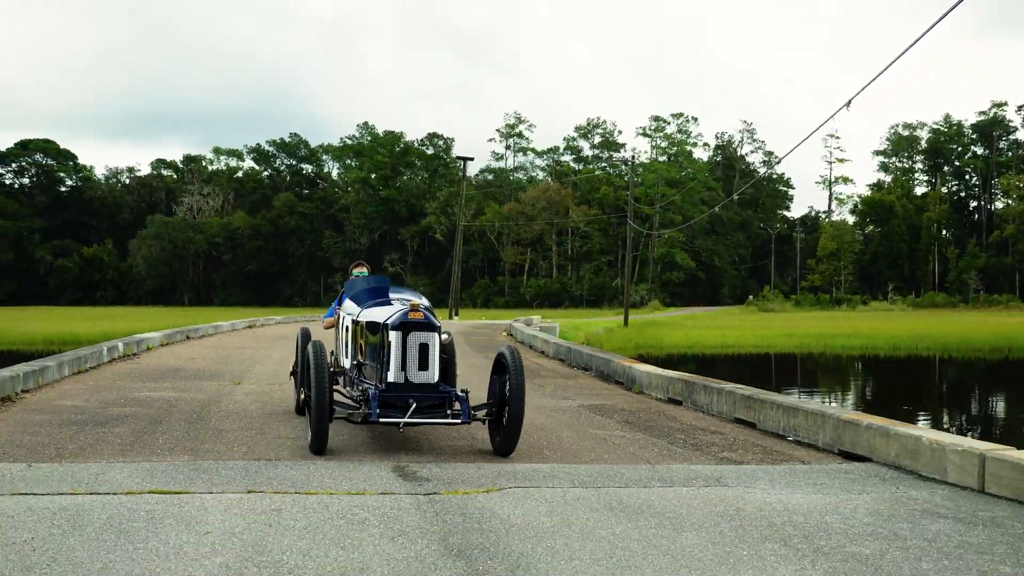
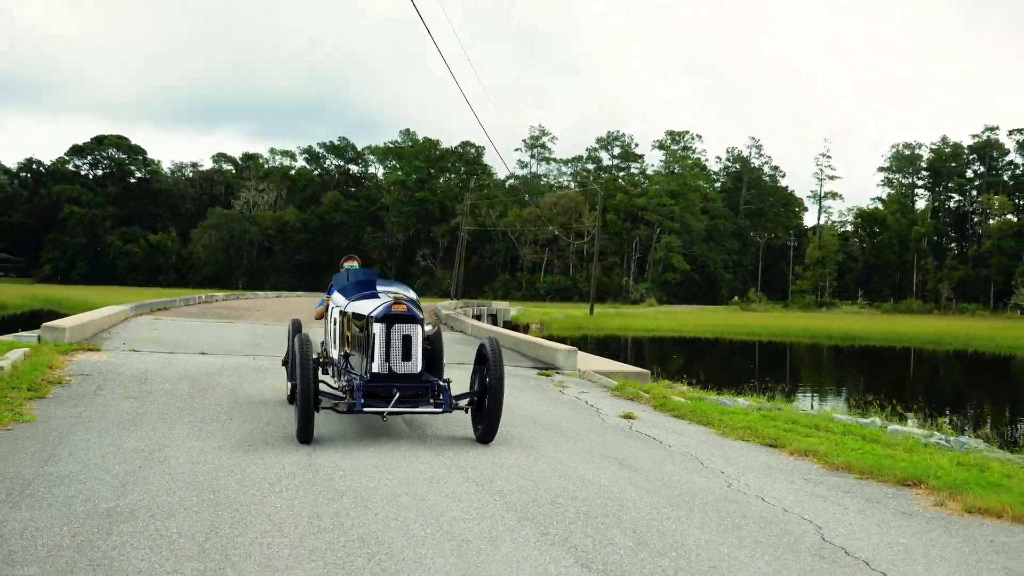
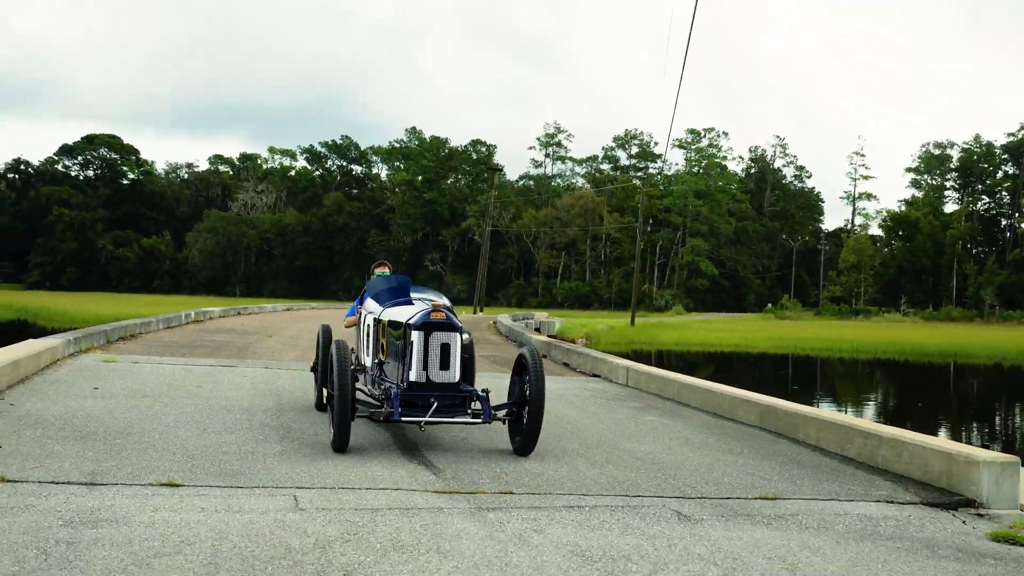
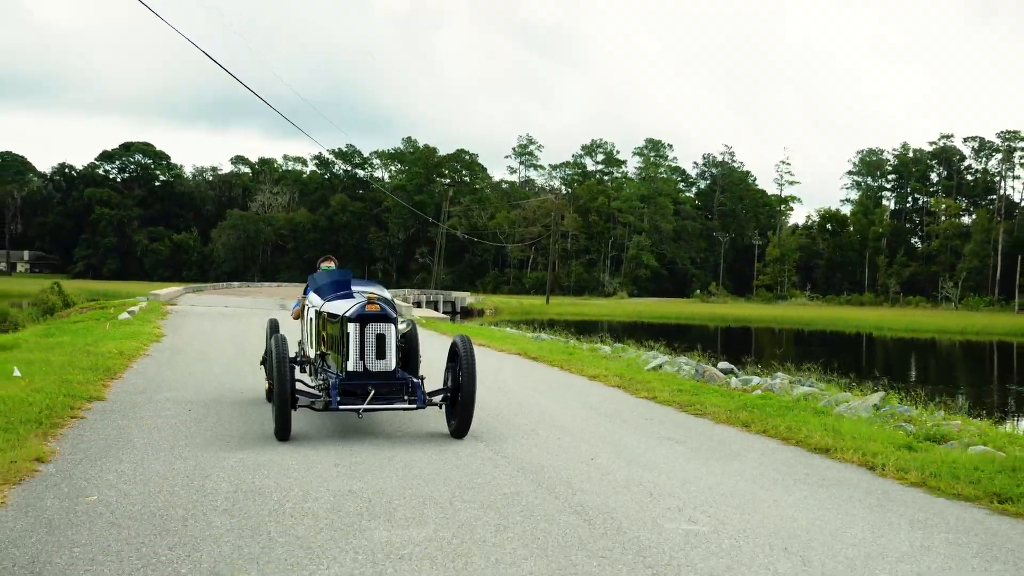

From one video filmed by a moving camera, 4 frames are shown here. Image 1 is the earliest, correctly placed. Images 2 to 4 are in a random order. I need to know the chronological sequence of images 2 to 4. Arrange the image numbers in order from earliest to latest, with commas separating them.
3, 2, 4
